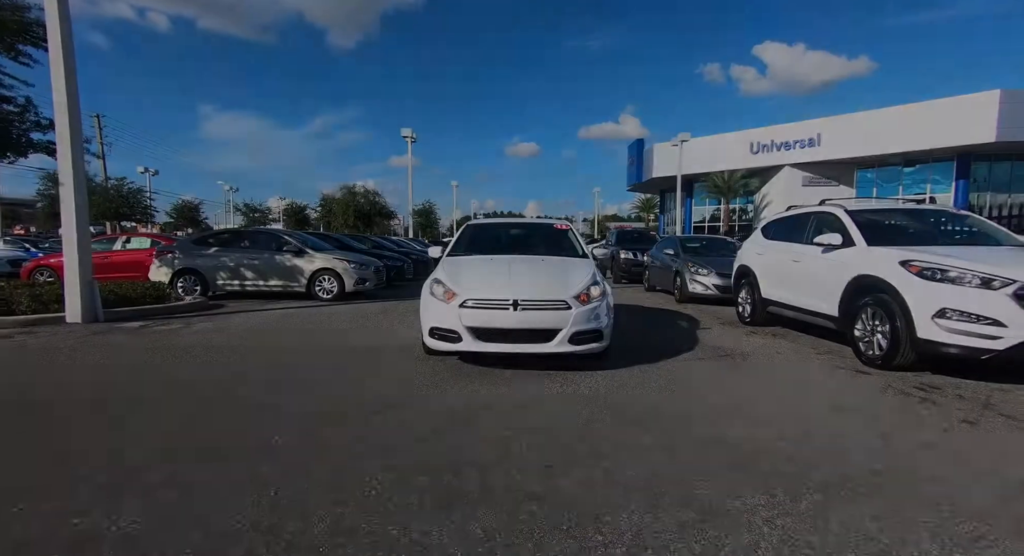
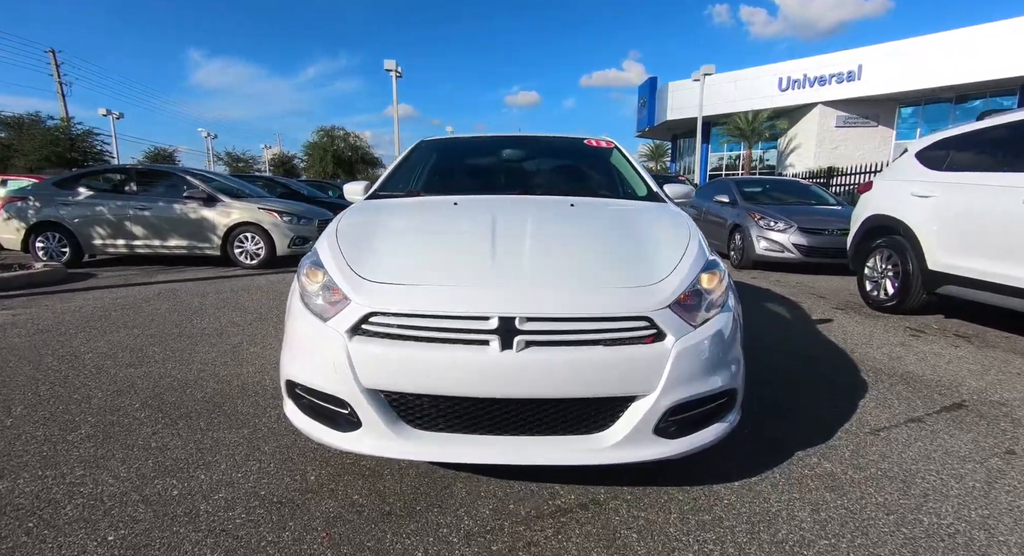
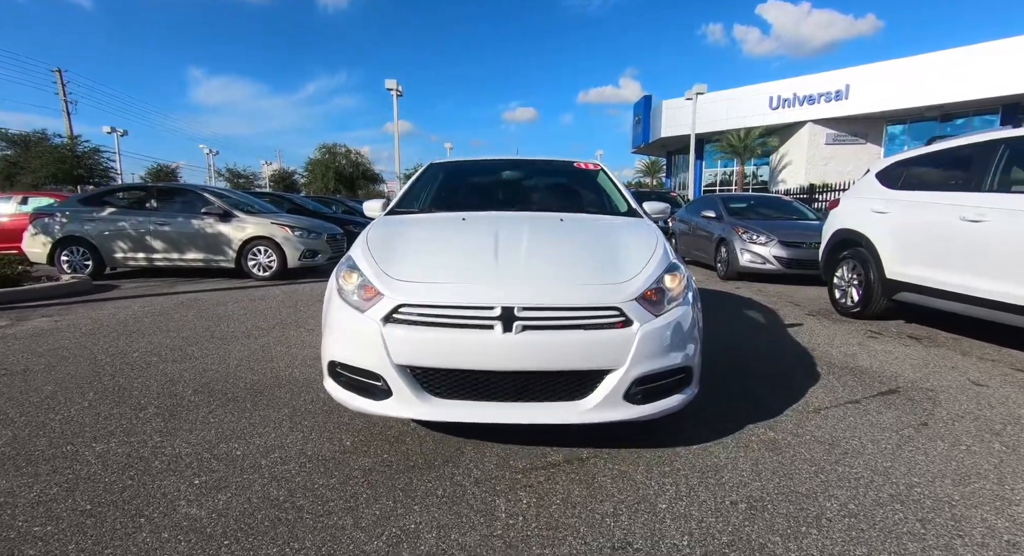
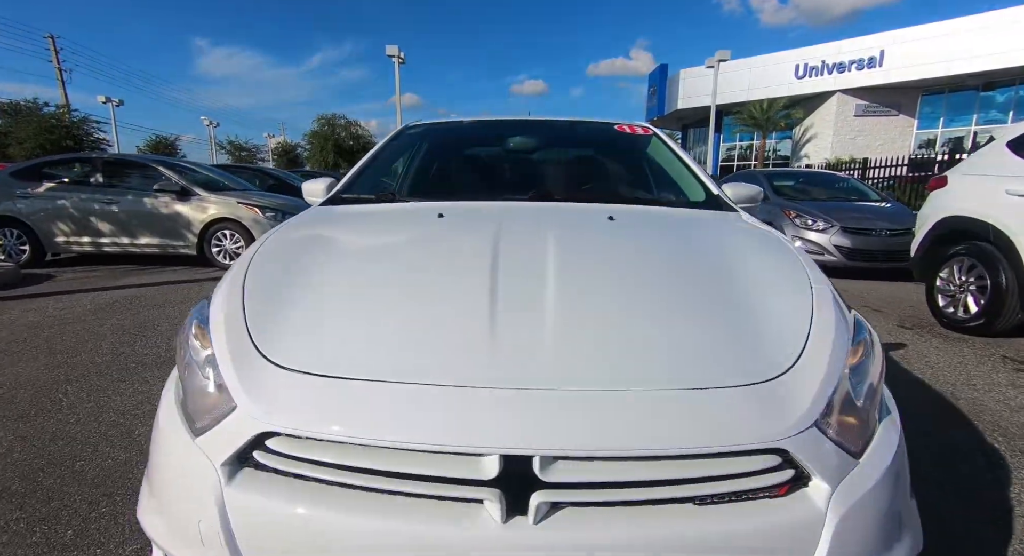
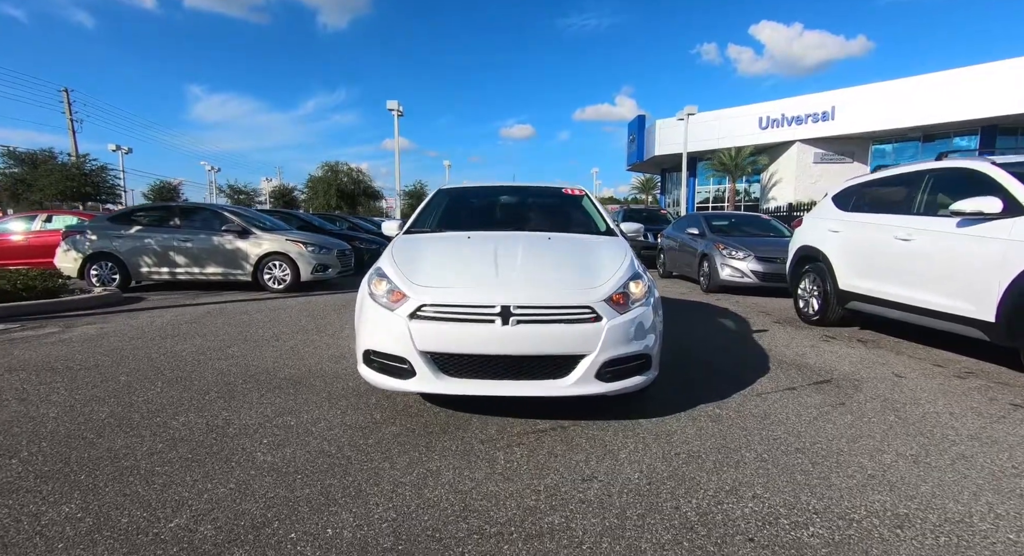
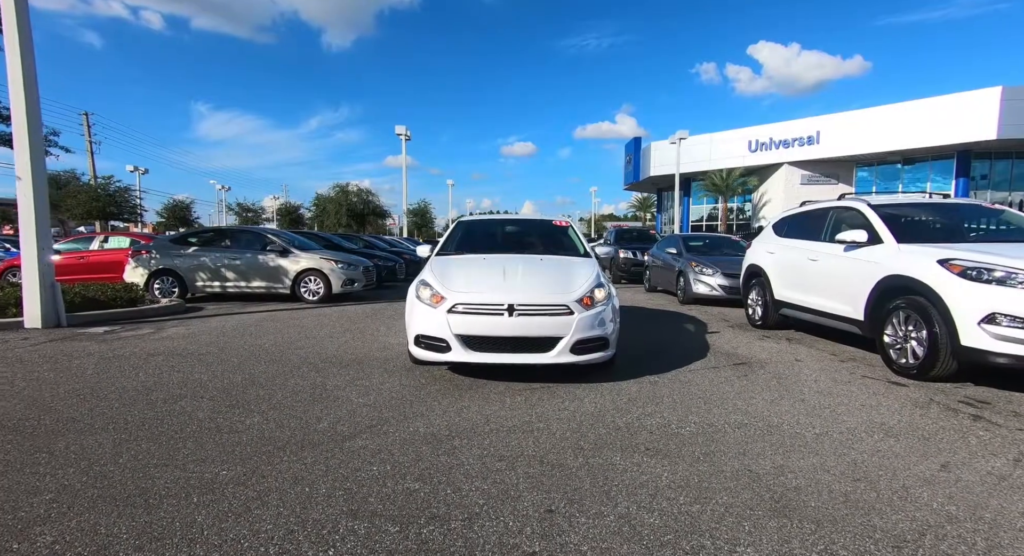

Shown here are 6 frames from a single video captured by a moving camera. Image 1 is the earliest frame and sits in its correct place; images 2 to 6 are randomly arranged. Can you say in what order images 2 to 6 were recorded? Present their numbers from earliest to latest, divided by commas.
6, 5, 3, 2, 4
